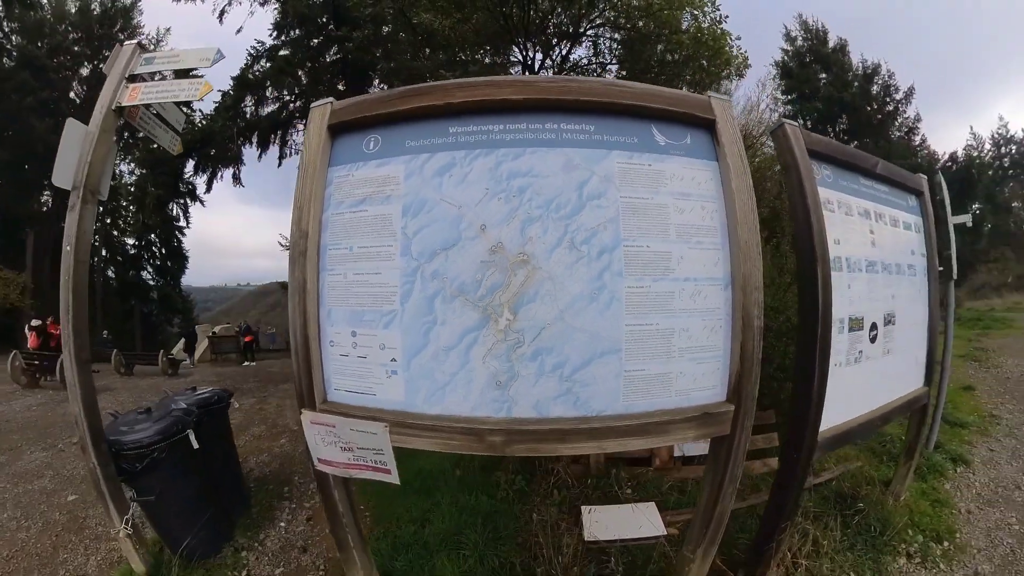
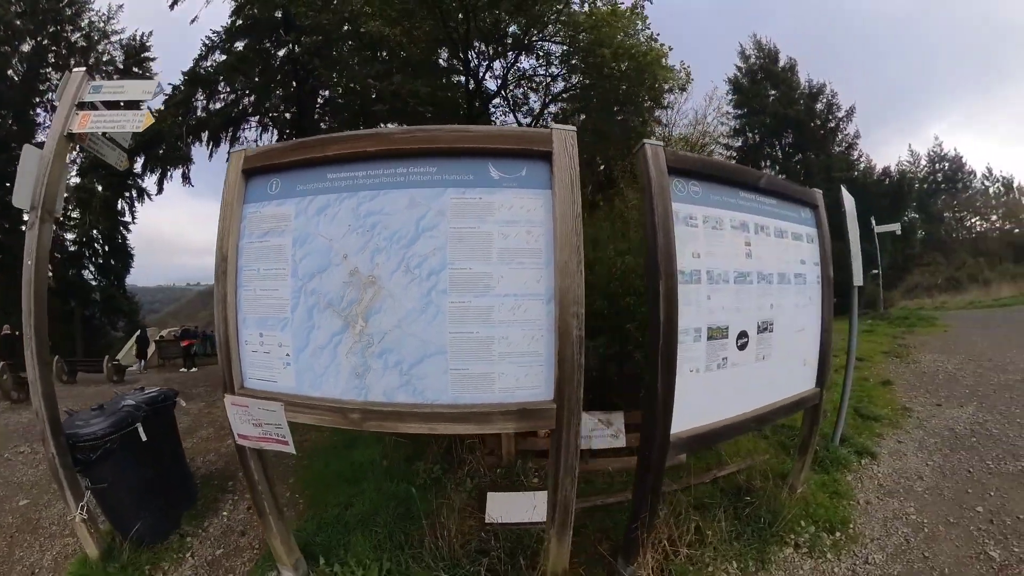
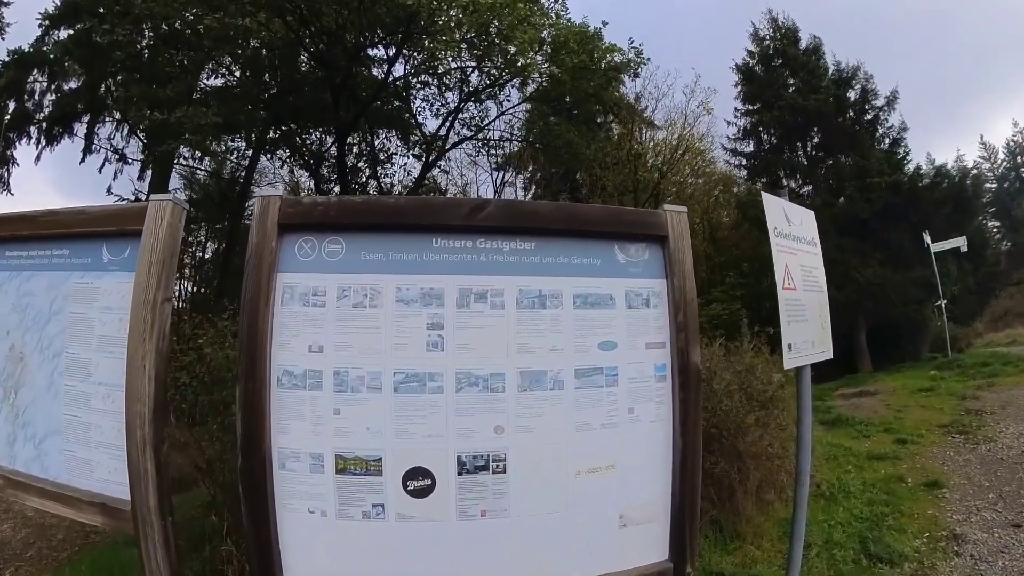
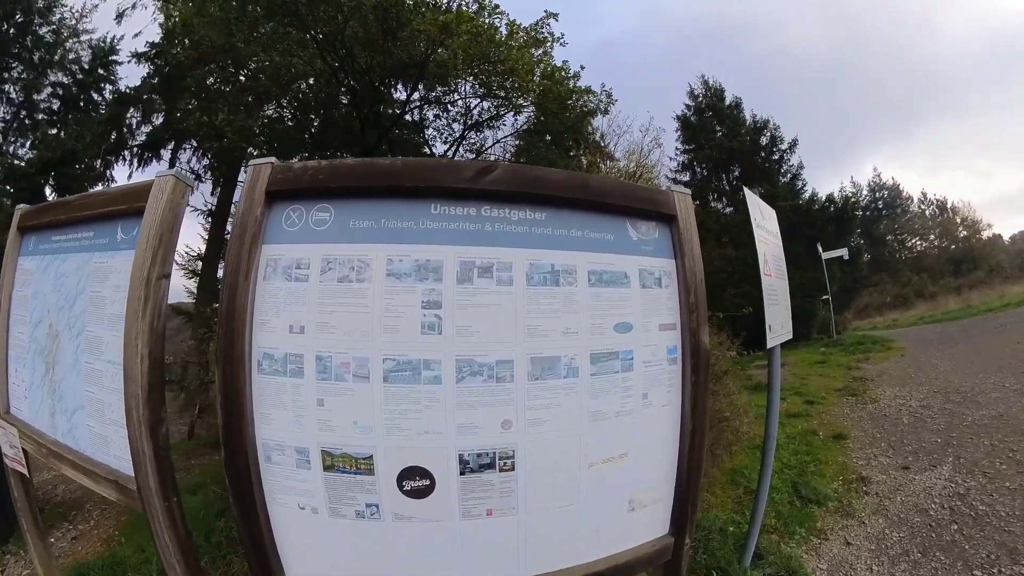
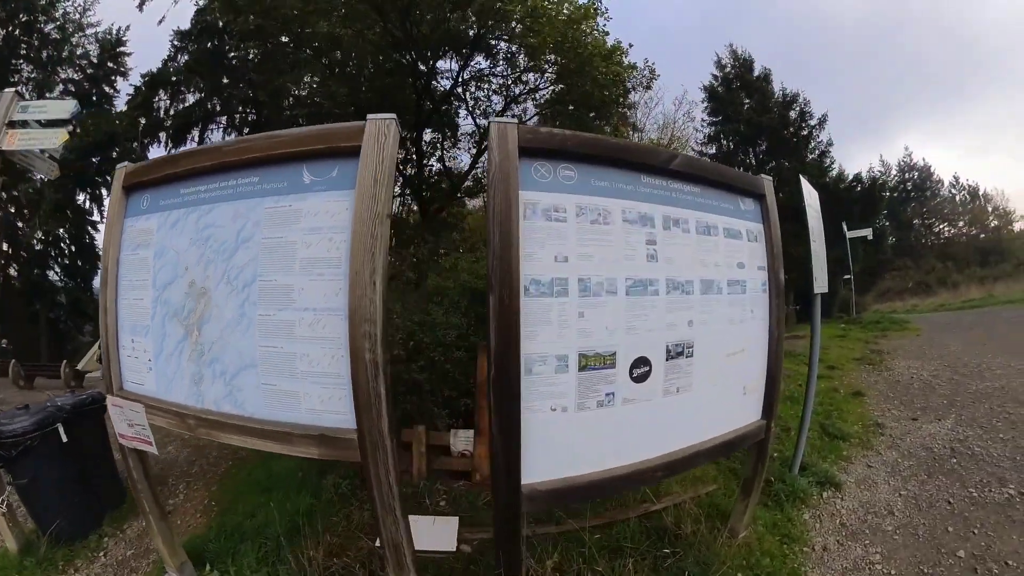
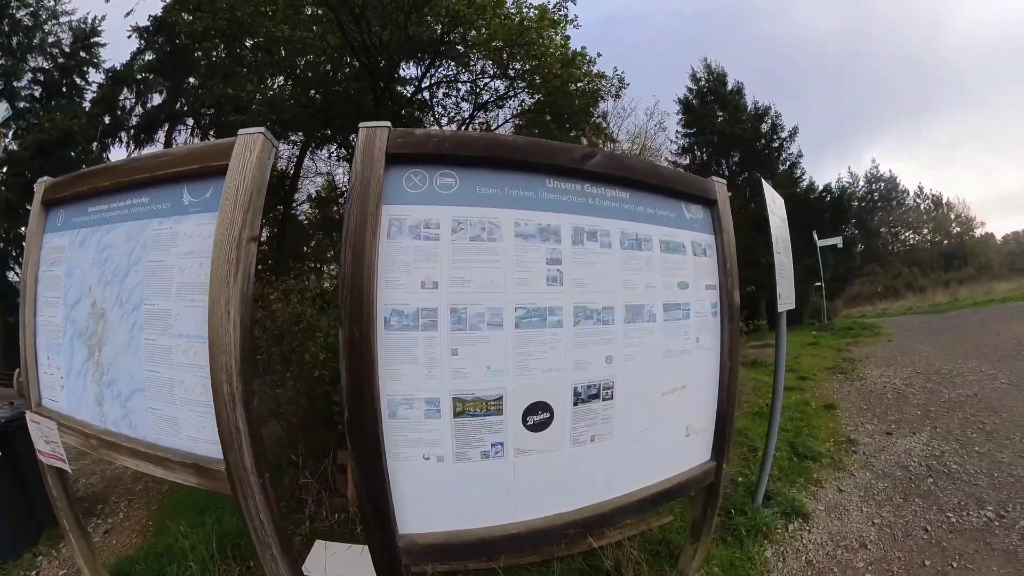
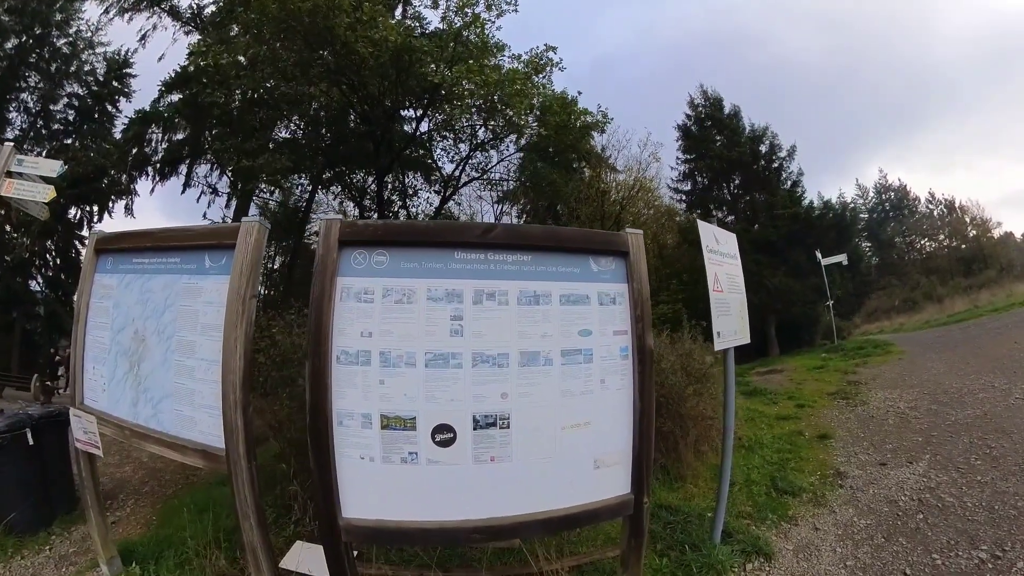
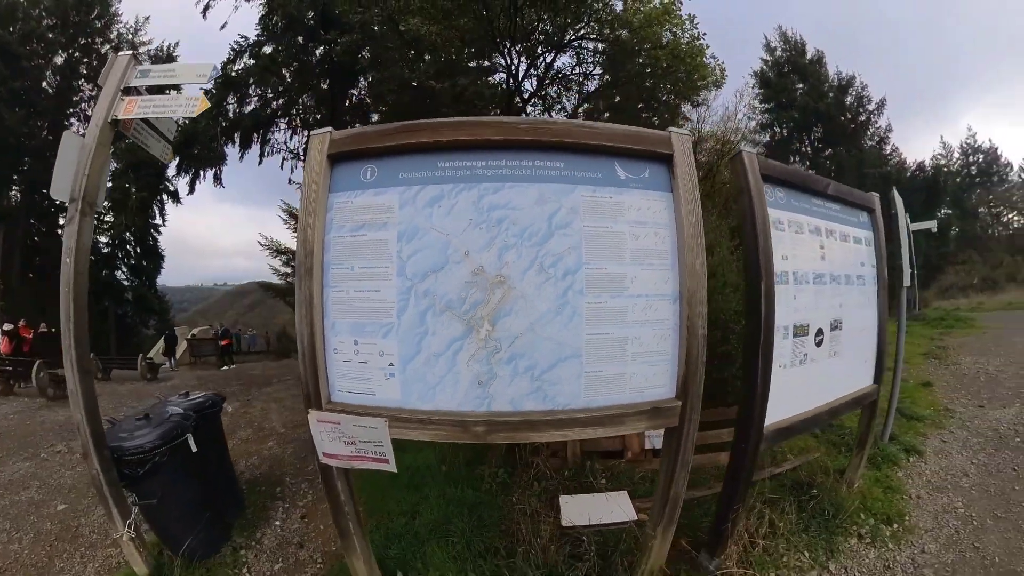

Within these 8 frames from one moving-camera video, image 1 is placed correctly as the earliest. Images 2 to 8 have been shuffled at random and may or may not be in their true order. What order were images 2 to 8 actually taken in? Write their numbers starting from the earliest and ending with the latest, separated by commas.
8, 2, 5, 6, 4, 7, 3
